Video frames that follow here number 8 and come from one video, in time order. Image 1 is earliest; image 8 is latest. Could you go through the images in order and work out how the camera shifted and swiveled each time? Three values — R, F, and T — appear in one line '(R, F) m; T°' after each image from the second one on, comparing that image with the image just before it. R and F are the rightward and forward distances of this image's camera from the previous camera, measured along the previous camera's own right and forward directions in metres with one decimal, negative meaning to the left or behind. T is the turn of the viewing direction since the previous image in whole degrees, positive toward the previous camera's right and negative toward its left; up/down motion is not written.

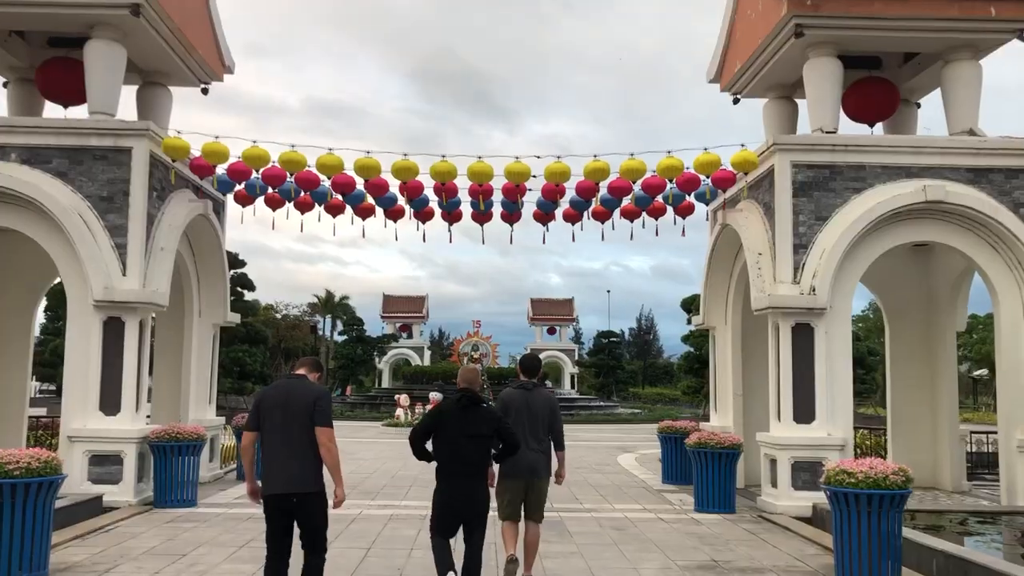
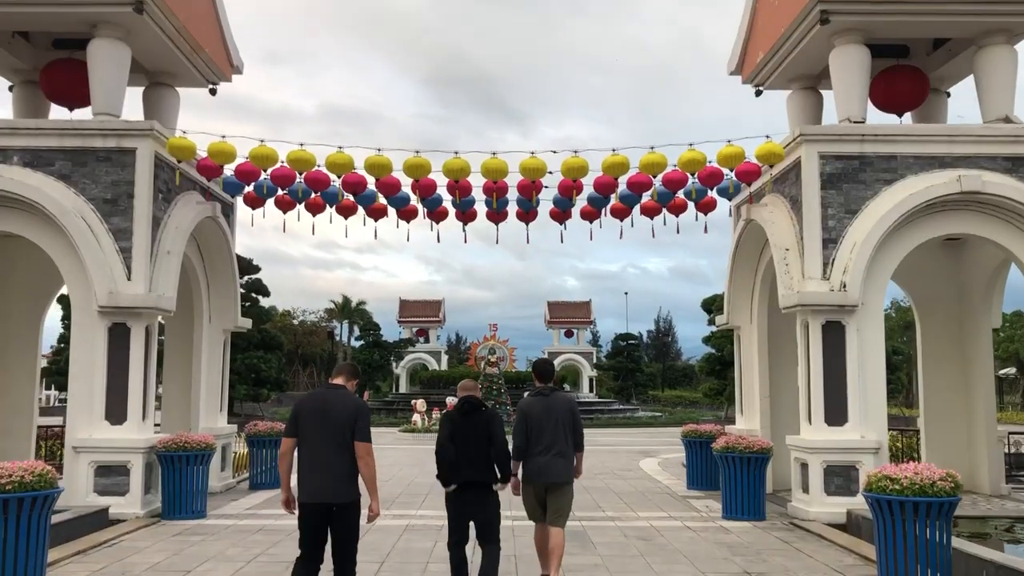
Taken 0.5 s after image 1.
(0.0, +0.3) m; -1°
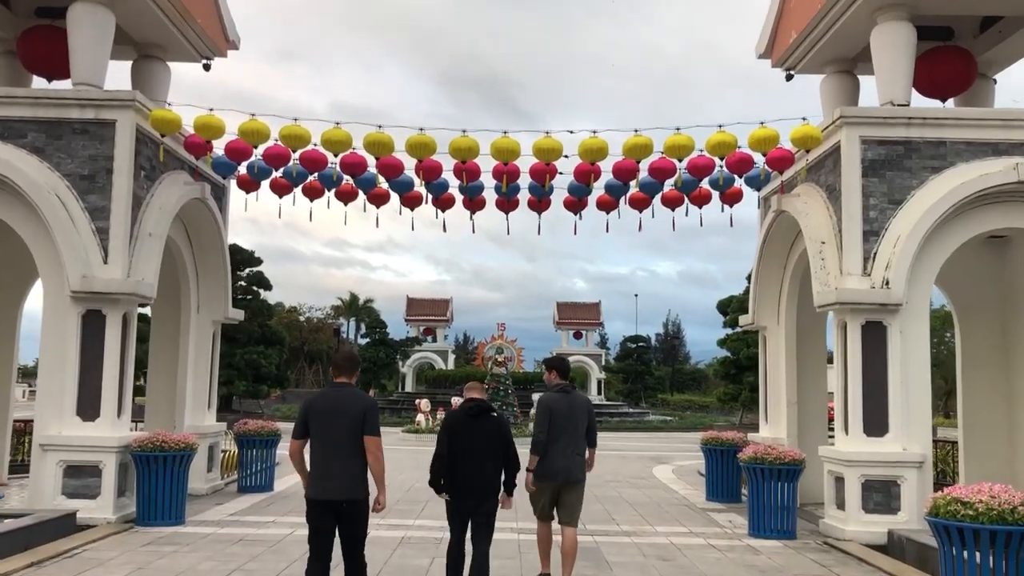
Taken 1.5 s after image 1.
(0.0, +0.8) m; -1°
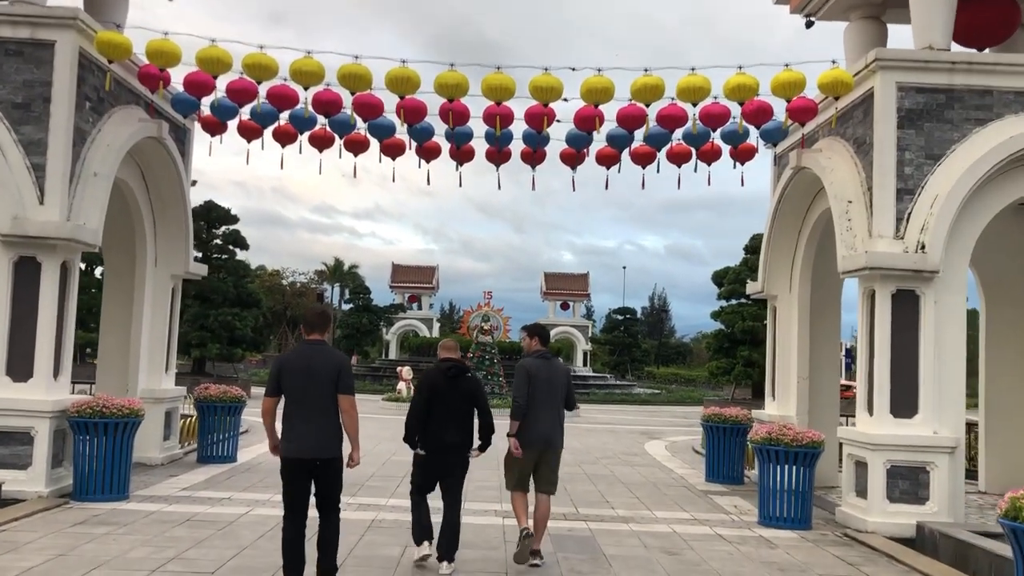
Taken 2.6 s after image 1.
(0.0, +0.9) m; +1°
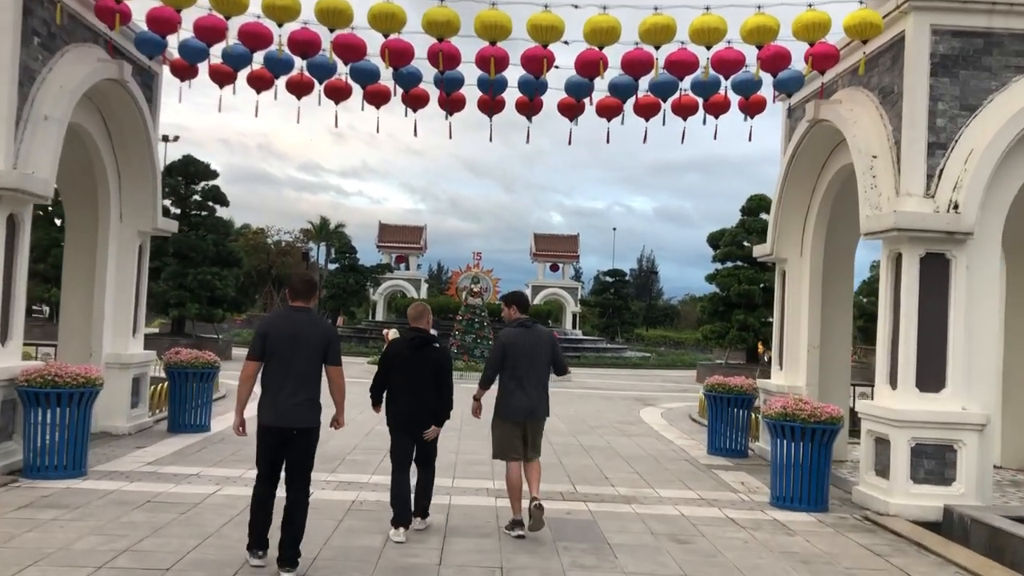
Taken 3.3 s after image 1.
(0.0, +0.6) m; +1°
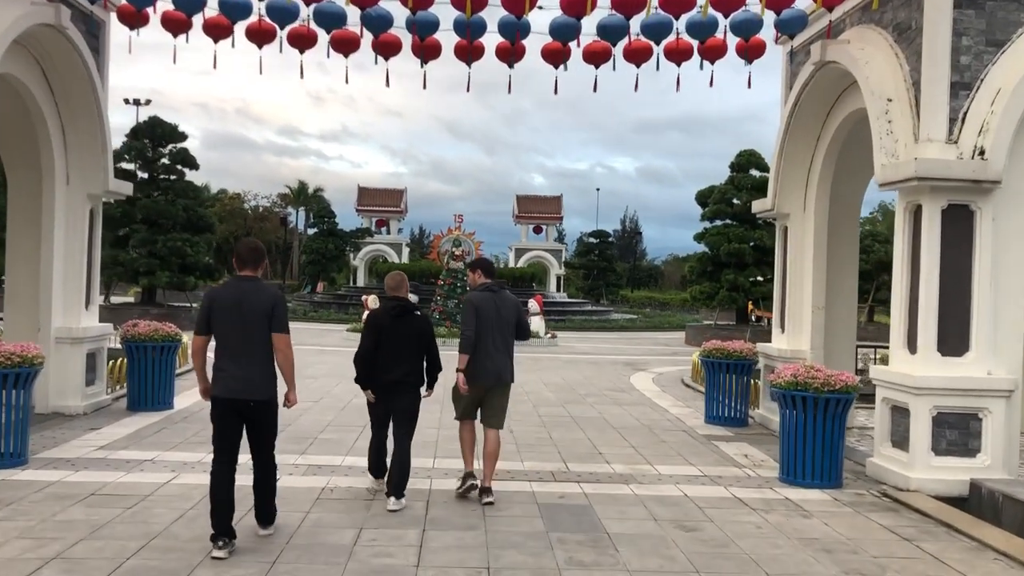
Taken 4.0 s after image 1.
(0.0, +0.6) m; +1°
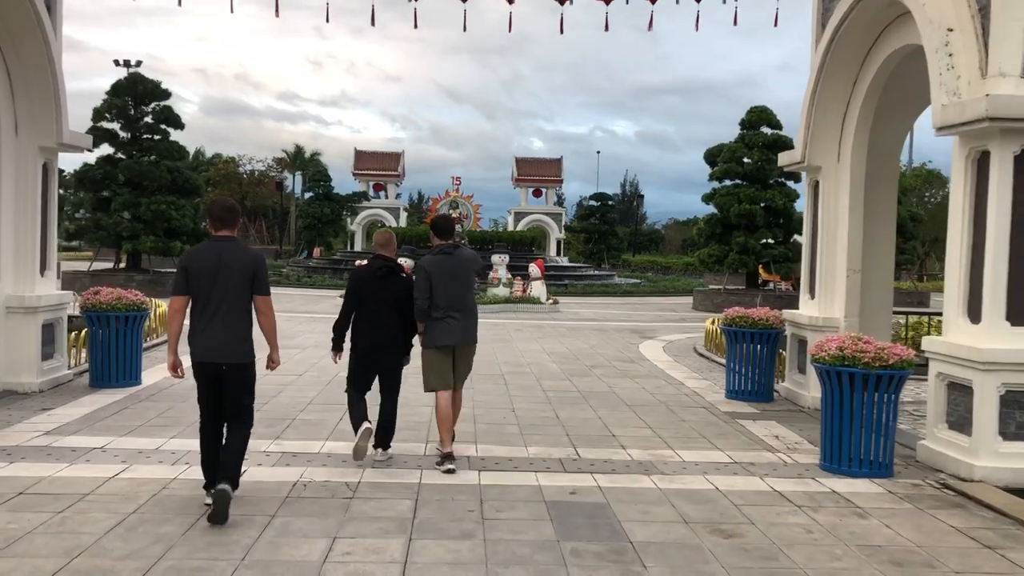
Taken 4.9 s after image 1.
(0.0, +0.8) m; 0°
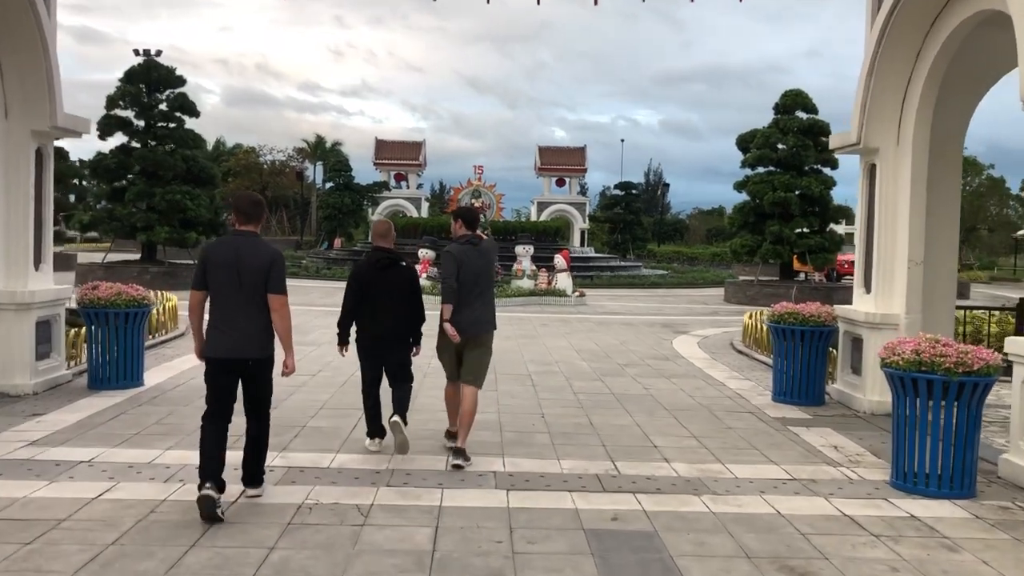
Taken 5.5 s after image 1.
(0.0, +0.6) m; -1°
